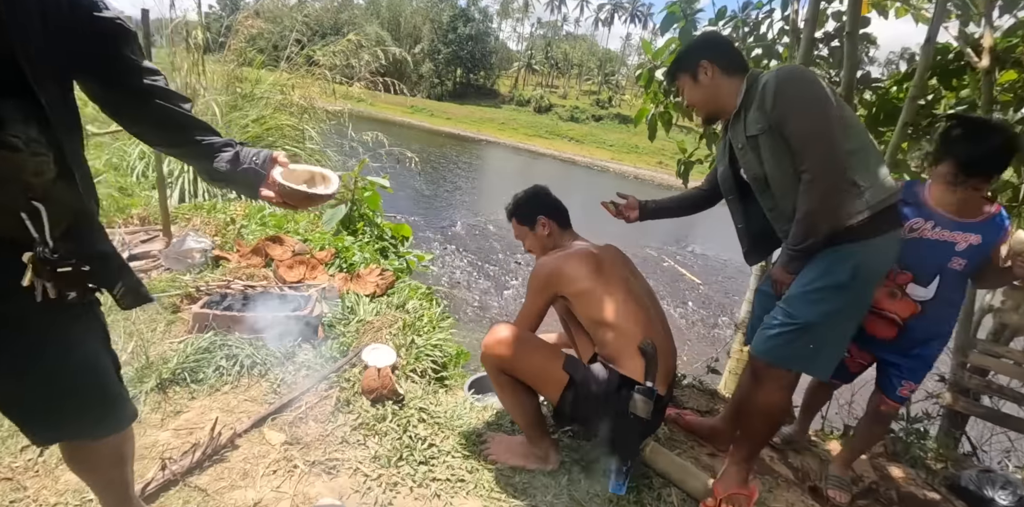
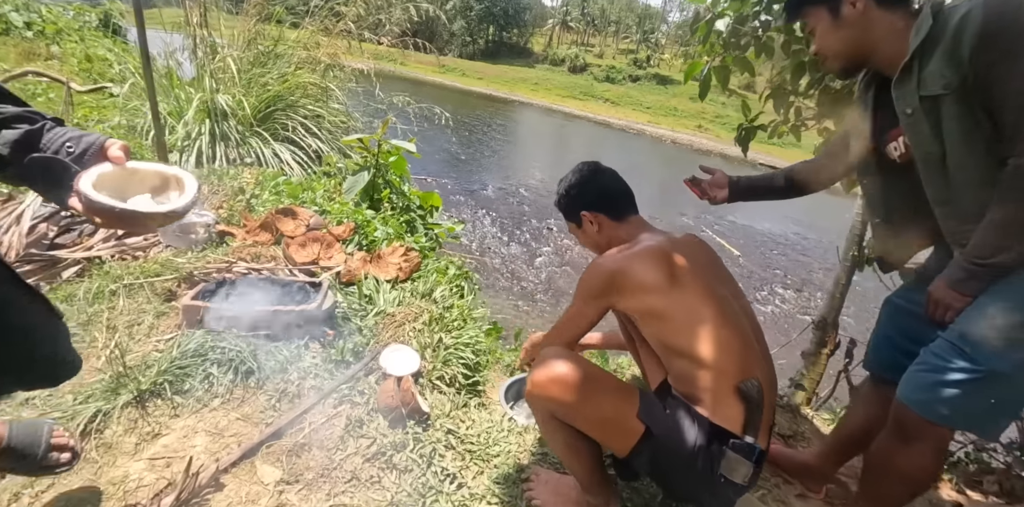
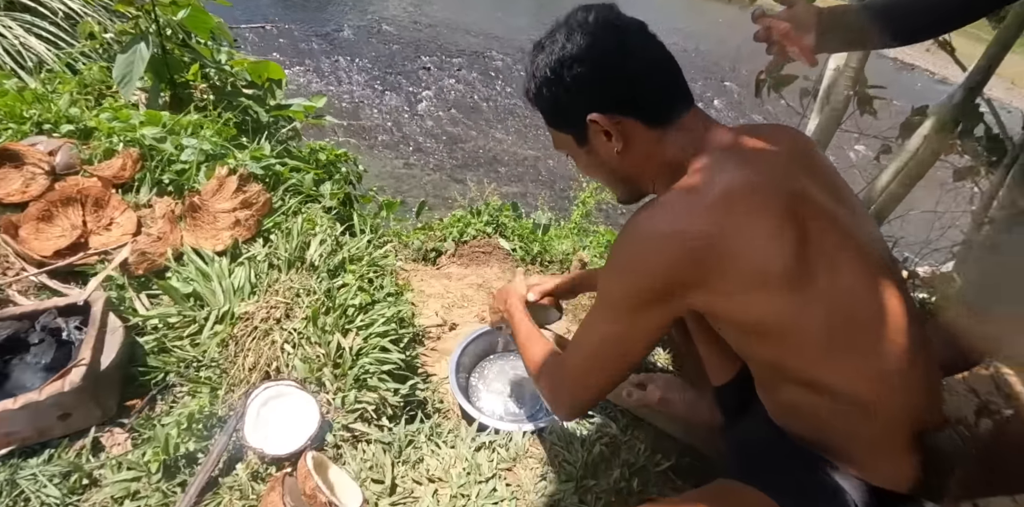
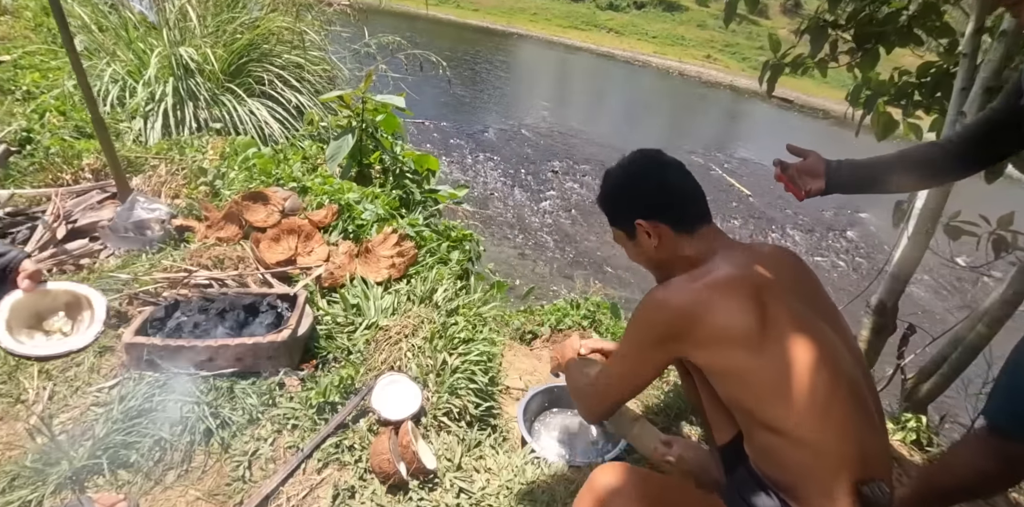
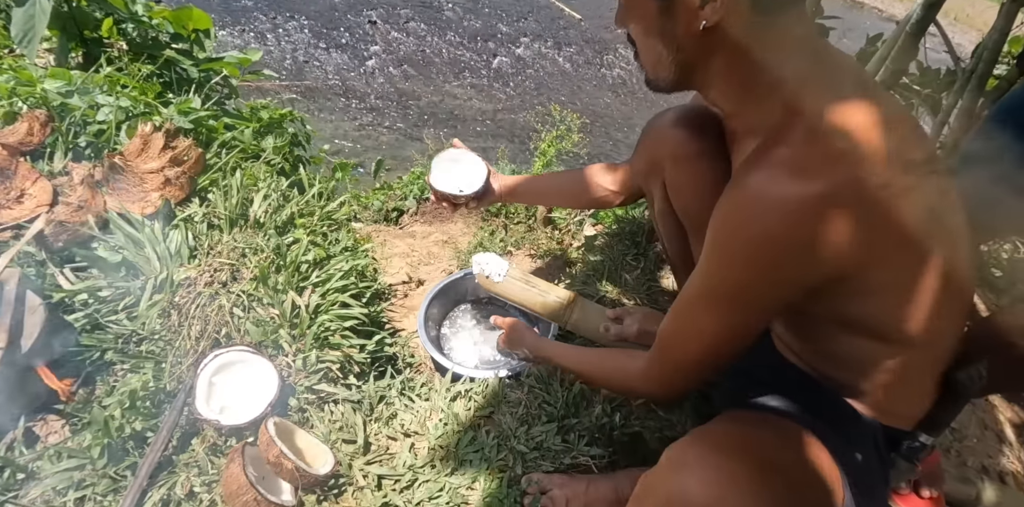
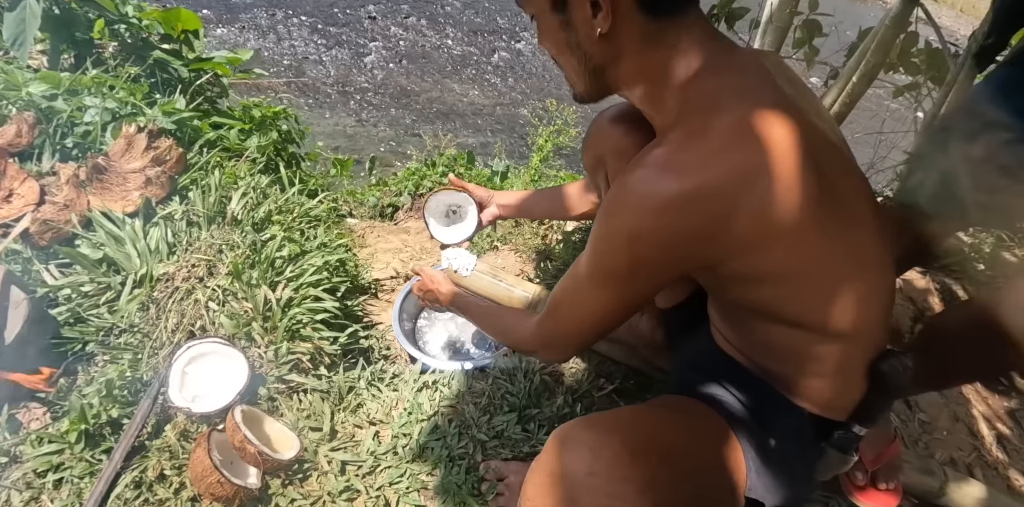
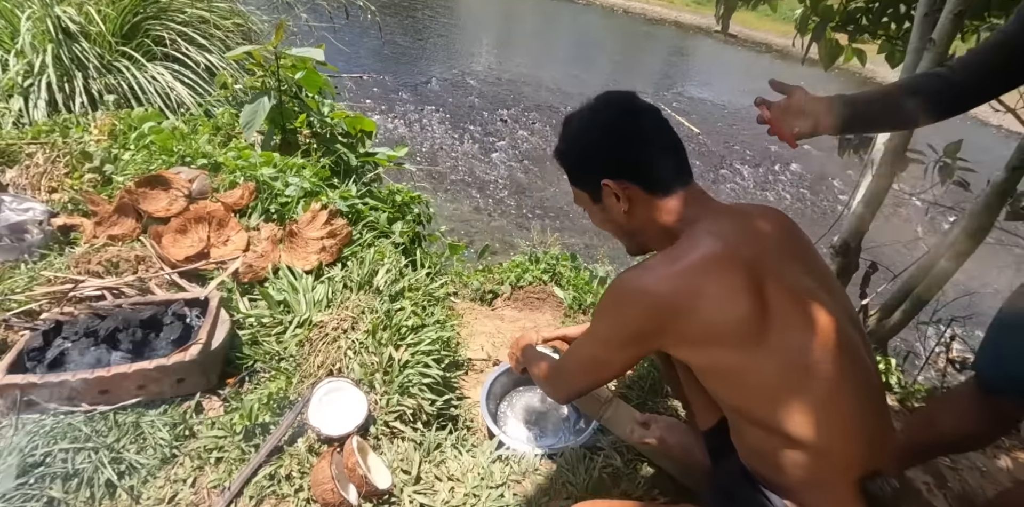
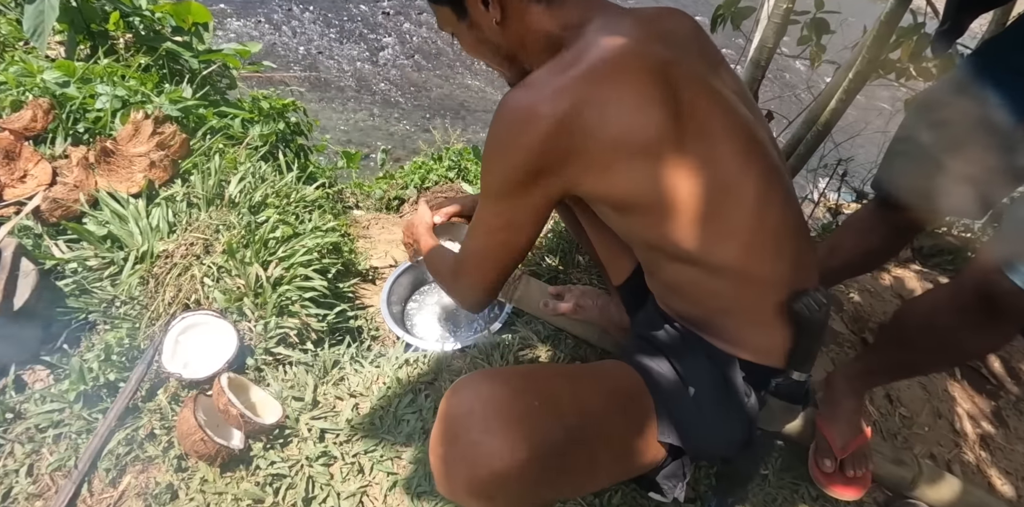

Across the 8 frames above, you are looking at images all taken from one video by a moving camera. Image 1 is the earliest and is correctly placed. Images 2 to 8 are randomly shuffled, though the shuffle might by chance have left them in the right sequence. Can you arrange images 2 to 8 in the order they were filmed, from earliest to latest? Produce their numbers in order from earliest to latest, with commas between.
2, 4, 7, 3, 5, 6, 8
